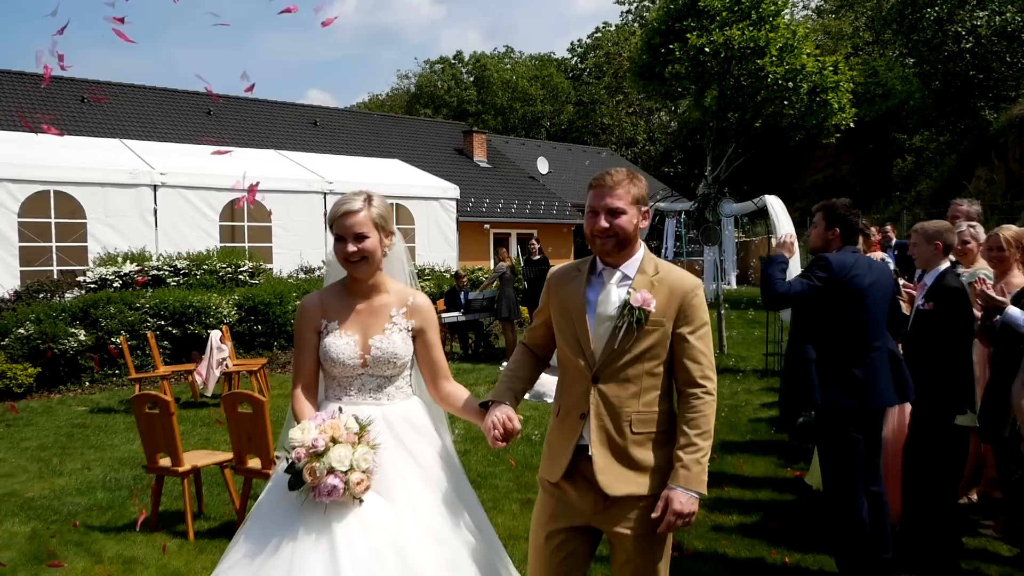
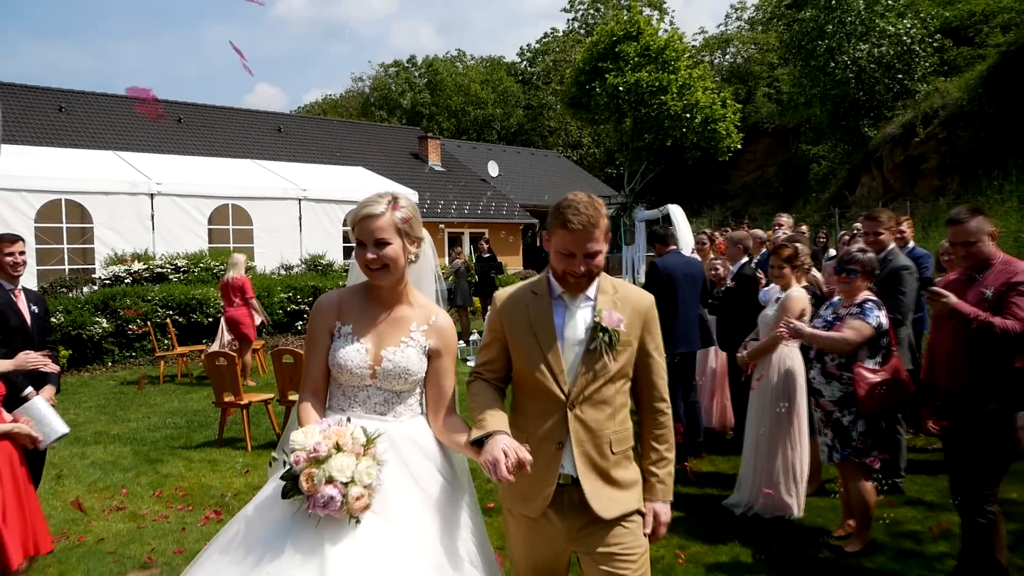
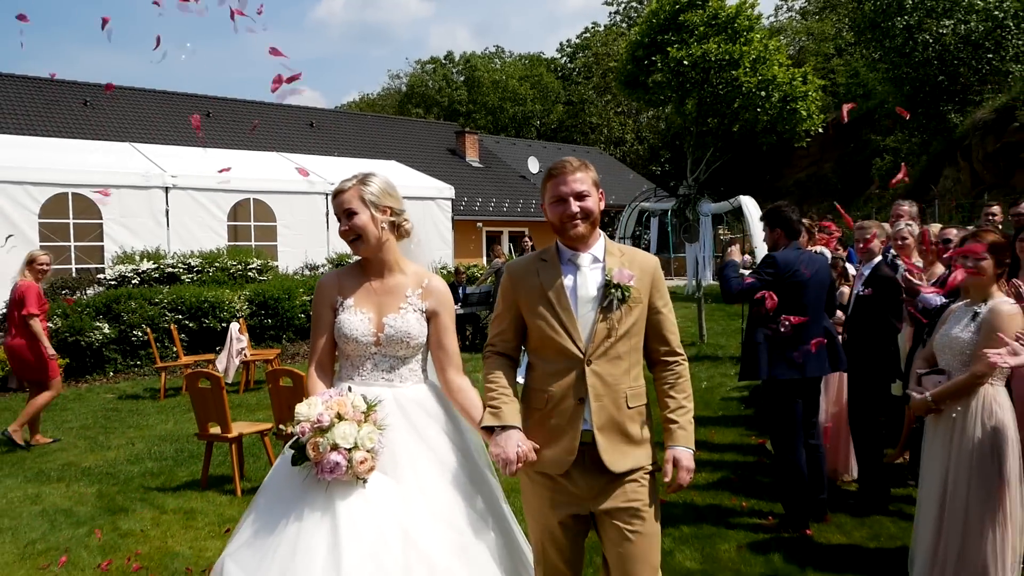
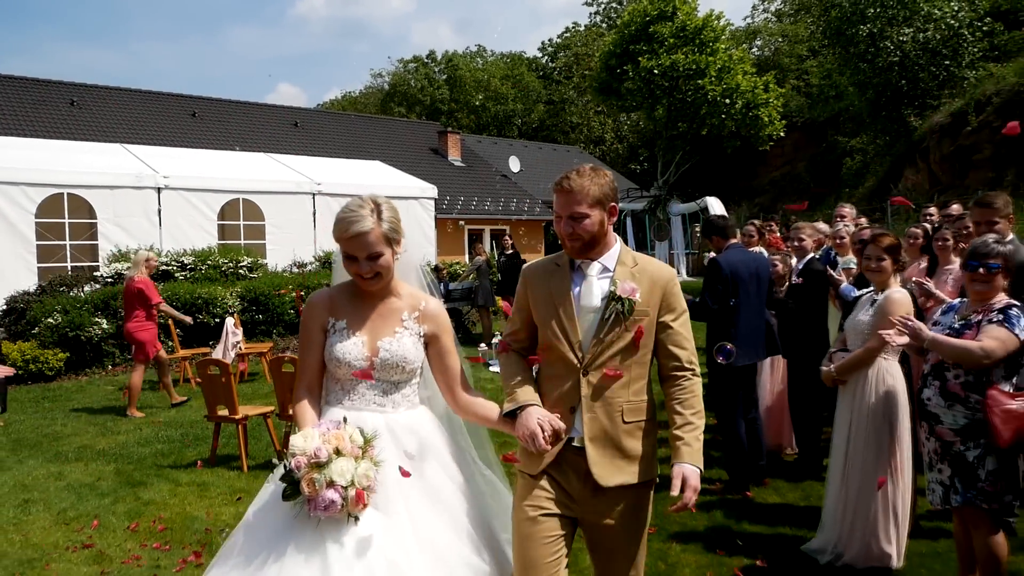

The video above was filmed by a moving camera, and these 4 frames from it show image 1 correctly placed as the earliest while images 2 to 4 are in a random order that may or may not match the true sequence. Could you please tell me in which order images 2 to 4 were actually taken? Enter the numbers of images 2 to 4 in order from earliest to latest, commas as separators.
3, 4, 2
